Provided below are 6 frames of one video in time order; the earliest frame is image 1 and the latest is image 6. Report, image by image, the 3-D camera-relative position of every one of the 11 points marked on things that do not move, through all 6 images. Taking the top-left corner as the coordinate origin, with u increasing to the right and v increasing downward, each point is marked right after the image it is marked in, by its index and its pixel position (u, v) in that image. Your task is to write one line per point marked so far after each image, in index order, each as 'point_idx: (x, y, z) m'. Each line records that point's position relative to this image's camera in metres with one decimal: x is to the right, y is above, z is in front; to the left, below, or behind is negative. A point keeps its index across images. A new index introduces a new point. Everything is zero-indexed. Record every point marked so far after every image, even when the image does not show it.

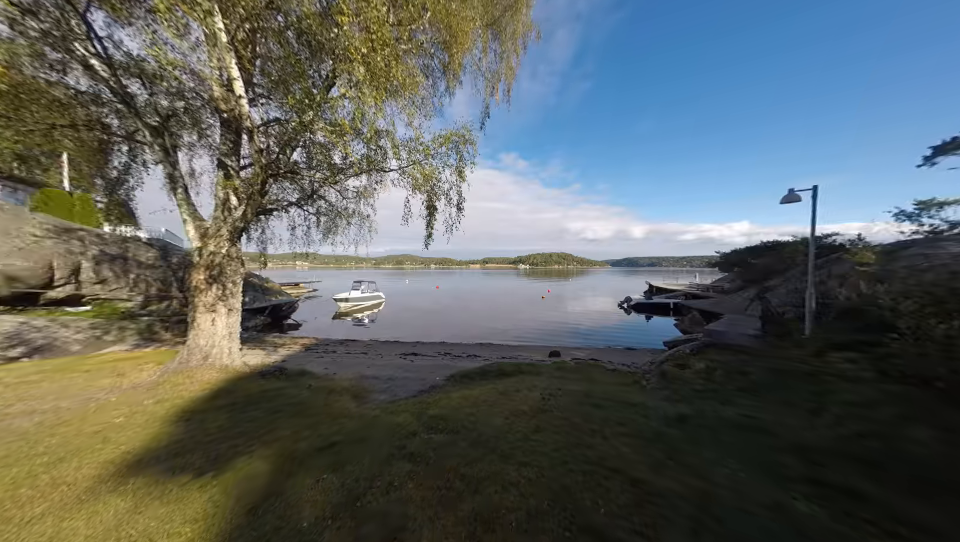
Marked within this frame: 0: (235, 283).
0: (-5.9, -0.3, +6.2) m
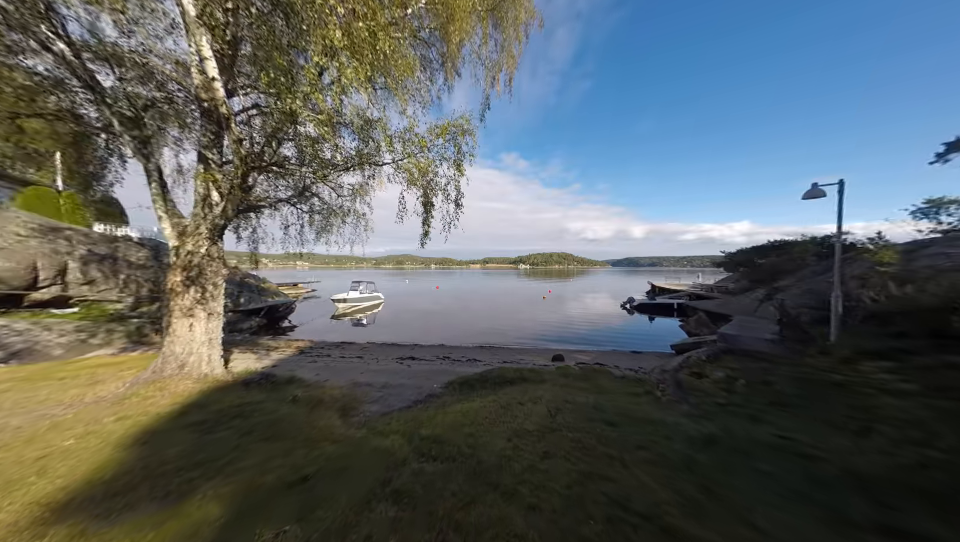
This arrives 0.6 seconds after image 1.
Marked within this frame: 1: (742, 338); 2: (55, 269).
0: (-5.9, -0.3, +5.8) m
1: (+7.9, -2.0, +7.8) m
2: (-20.0, +0.1, +12.1) m
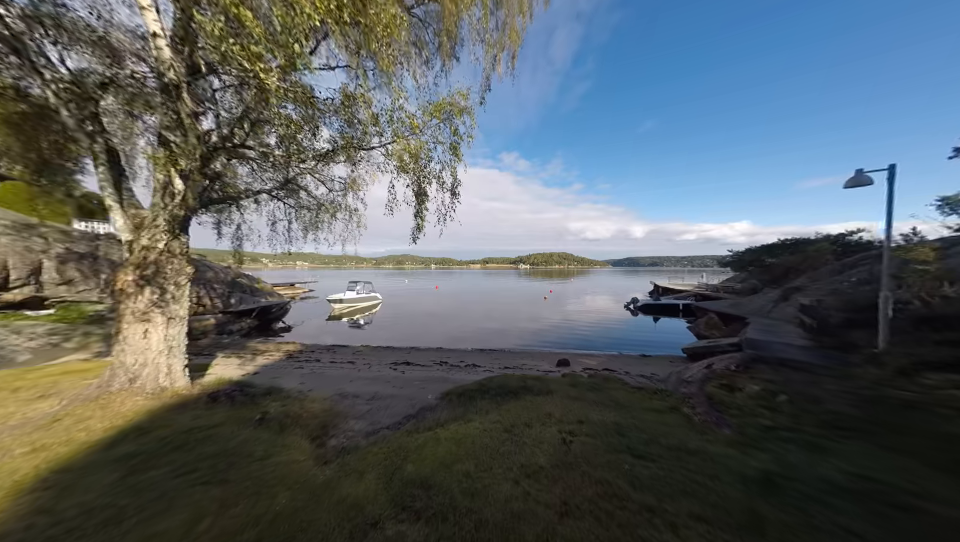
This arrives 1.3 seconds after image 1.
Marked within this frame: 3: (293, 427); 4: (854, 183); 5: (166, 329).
0: (-5.9, -0.2, +5.0) m
1: (+7.9, -2.0, +7.1) m
2: (-20.0, +0.1, +11.4) m
3: (-3.1, -2.6, +4.2) m
4: (+7.8, +1.8, +5.3) m
5: (-5.9, -1.1, +4.9) m
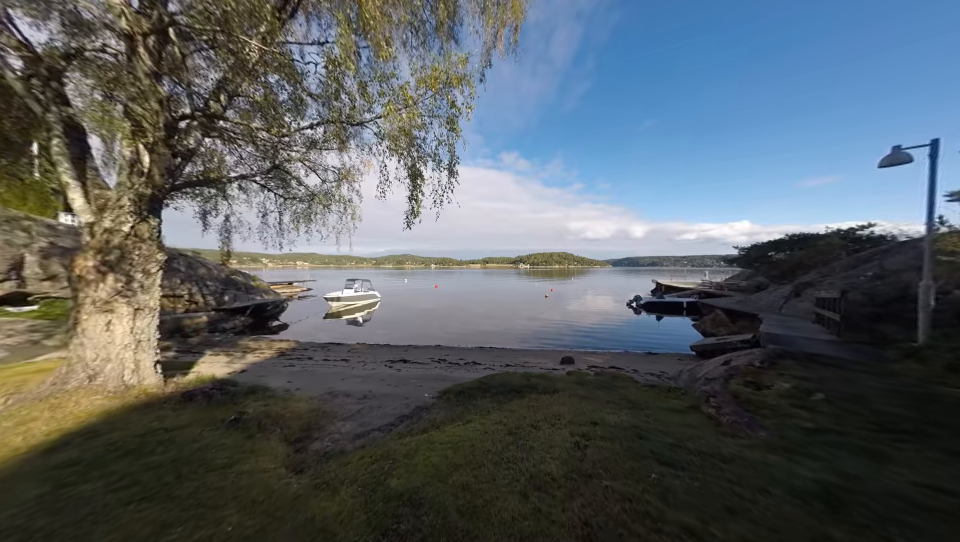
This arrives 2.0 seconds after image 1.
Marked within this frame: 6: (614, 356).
0: (-5.9, 0.0, +4.6) m
1: (+7.9, -1.7, +6.6) m
2: (-20.0, +0.3, +11.0) m
3: (-3.1, -2.3, +3.8) m
4: (+7.8, +2.1, +4.9) m
5: (-5.9, -0.9, +4.4) m
6: (+5.7, -3.6, +10.9) m
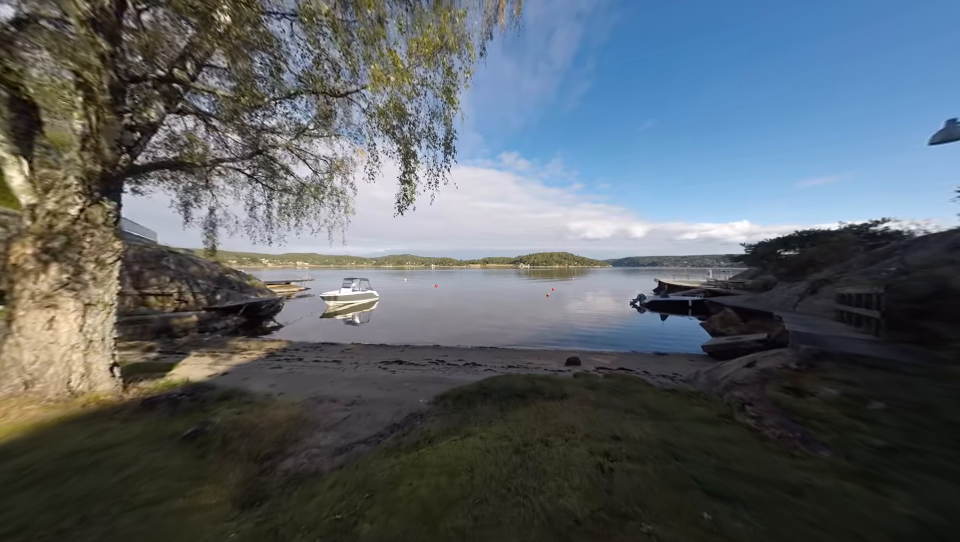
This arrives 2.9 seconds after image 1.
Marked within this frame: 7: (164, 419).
0: (-5.9, +0.2, +4.0) m
1: (+7.9, -1.5, +6.0) m
2: (-20.0, +0.5, +10.4) m
3: (-3.1, -2.2, +3.2) m
4: (+7.8, +2.3, +4.3) m
5: (-5.9, -0.7, +3.8) m
6: (+5.7, -3.4, +10.3) m
7: (-4.5, -2.1, +3.7) m
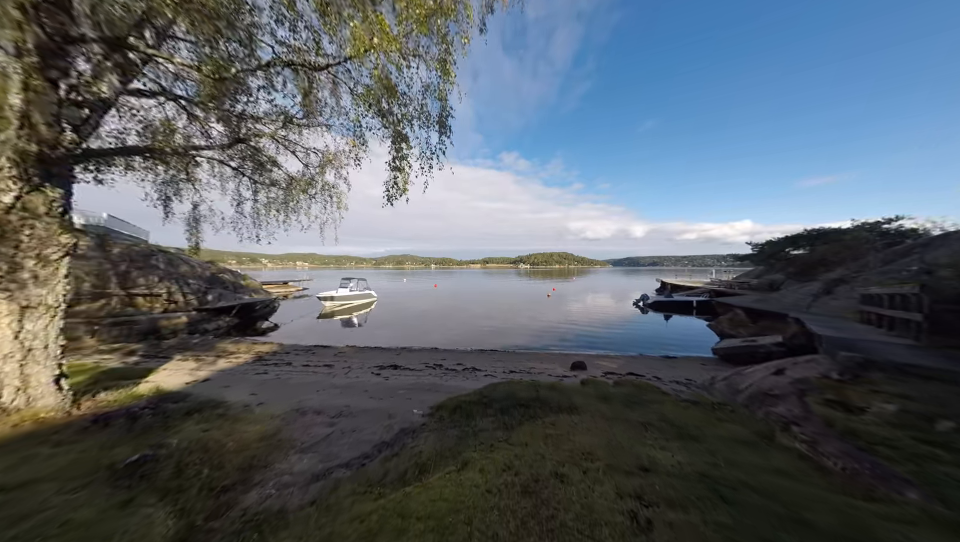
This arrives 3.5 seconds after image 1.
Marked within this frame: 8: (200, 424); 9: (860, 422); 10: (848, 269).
0: (-5.9, +0.2, +3.5) m
1: (+7.9, -1.5, +5.5) m
2: (-20.0, +0.5, +9.9) m
3: (-3.1, -2.1, +2.7) m
4: (+7.8, +2.3, +3.8) m
5: (-5.9, -0.7, +3.3) m
6: (+5.7, -3.4, +9.8) m
7: (-4.5, -2.1, +3.2) m
8: (-4.4, -2.4, +4.0) m
9: (+4.6, -1.8, +3.1) m
10: (+18.7, +0.1, +13.1) m
